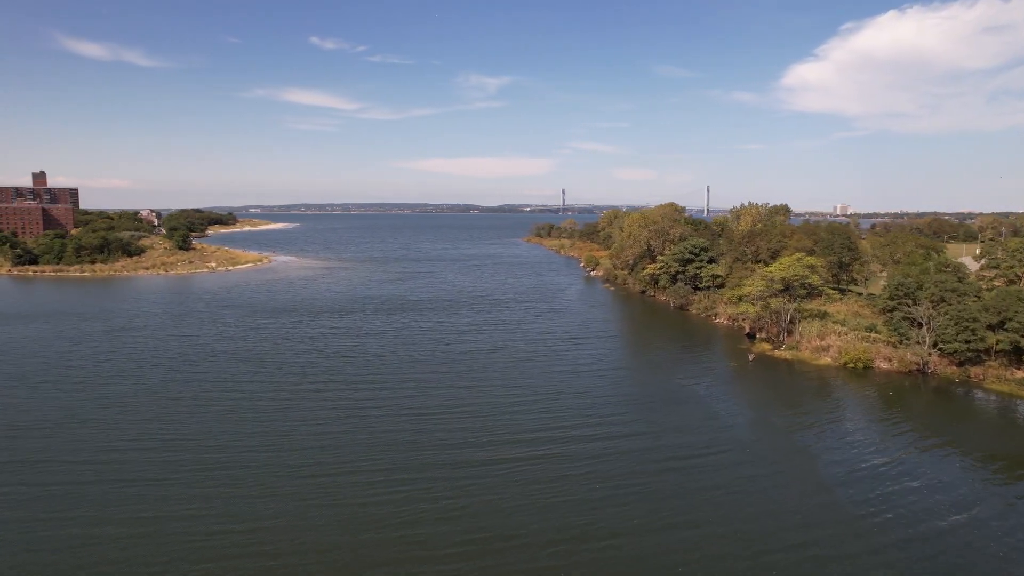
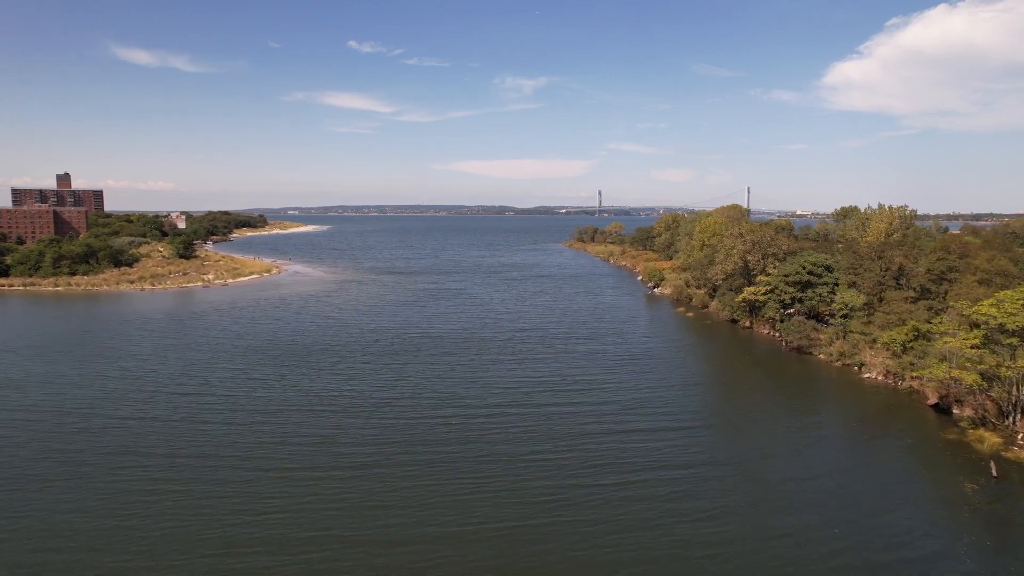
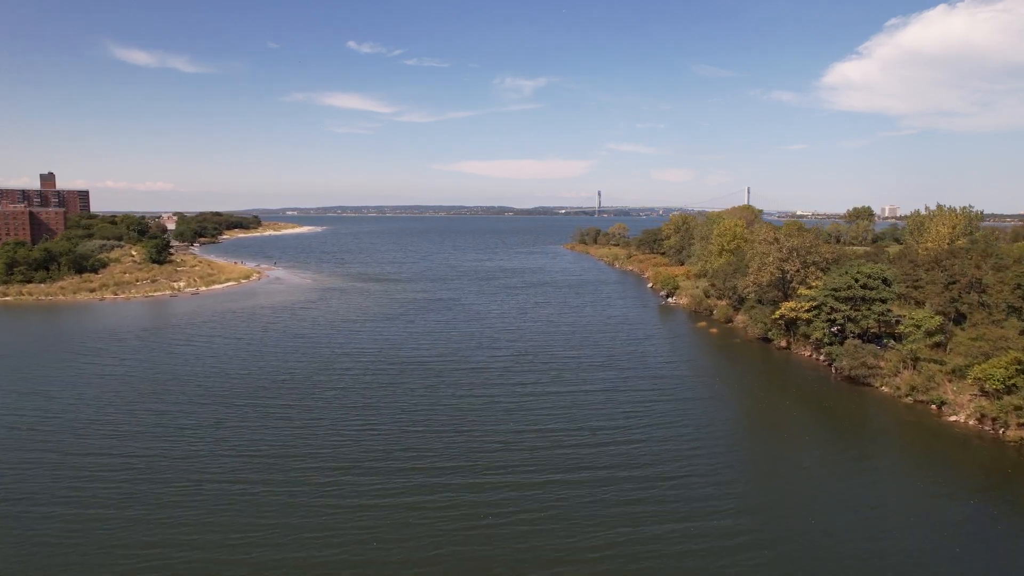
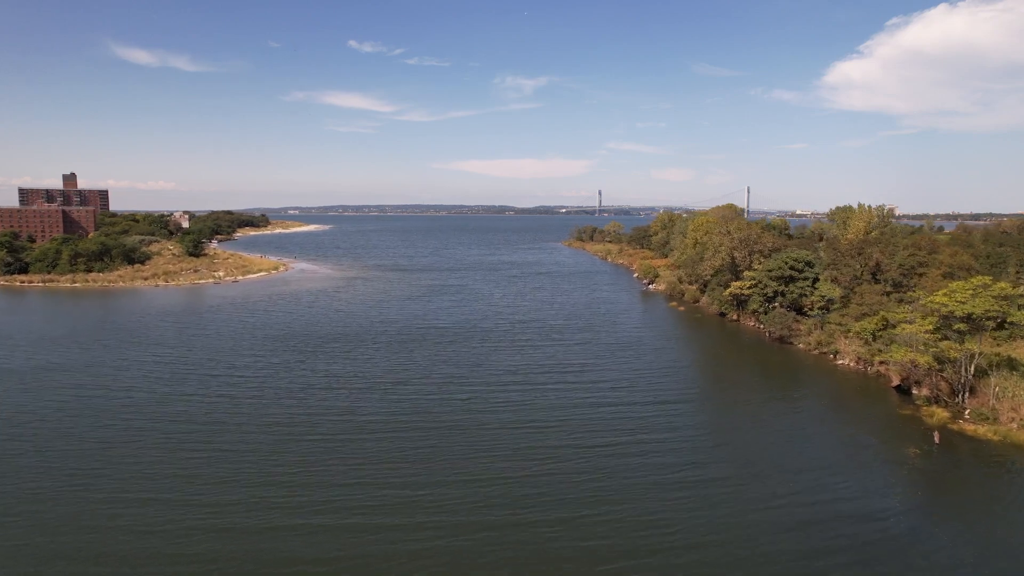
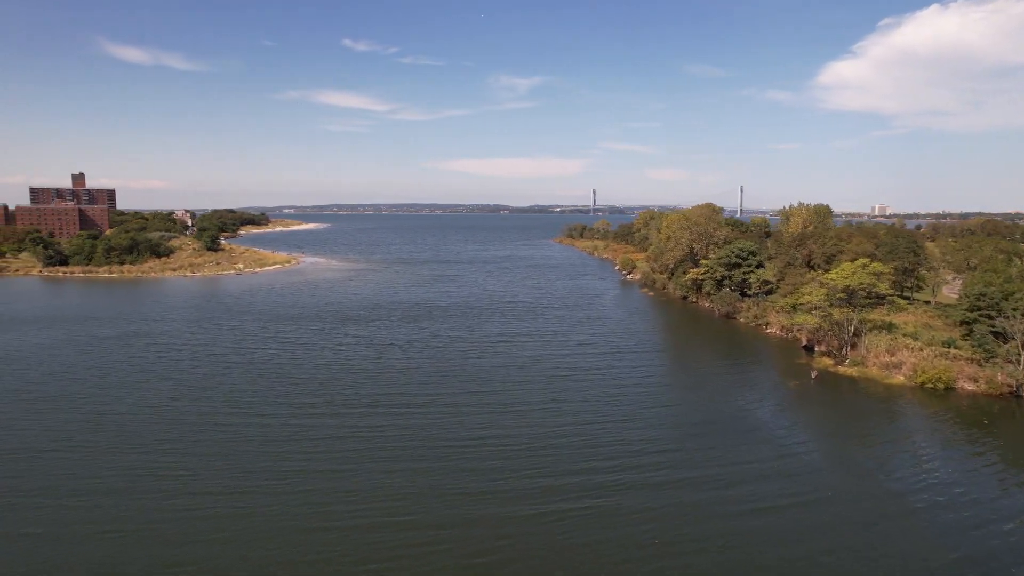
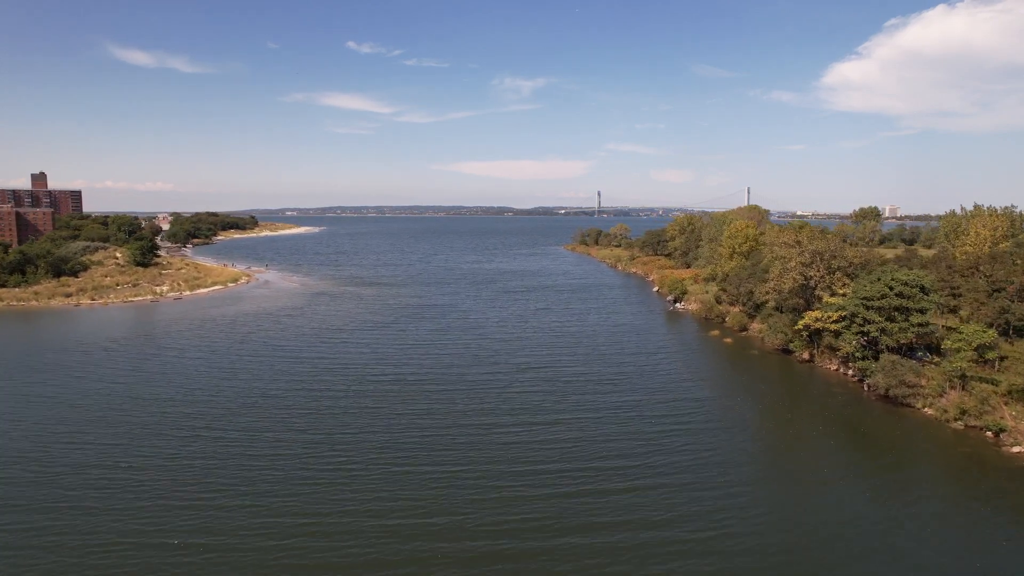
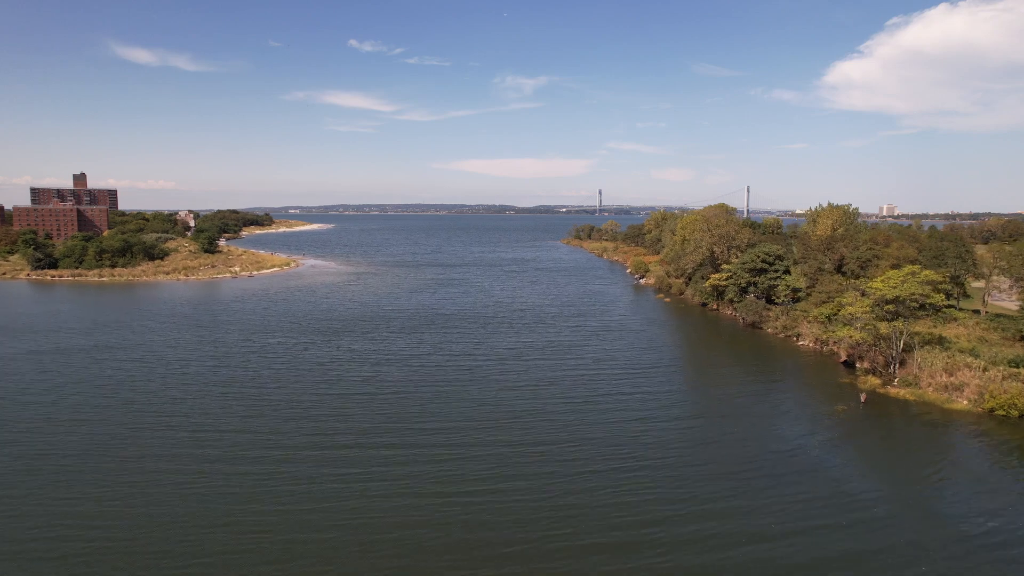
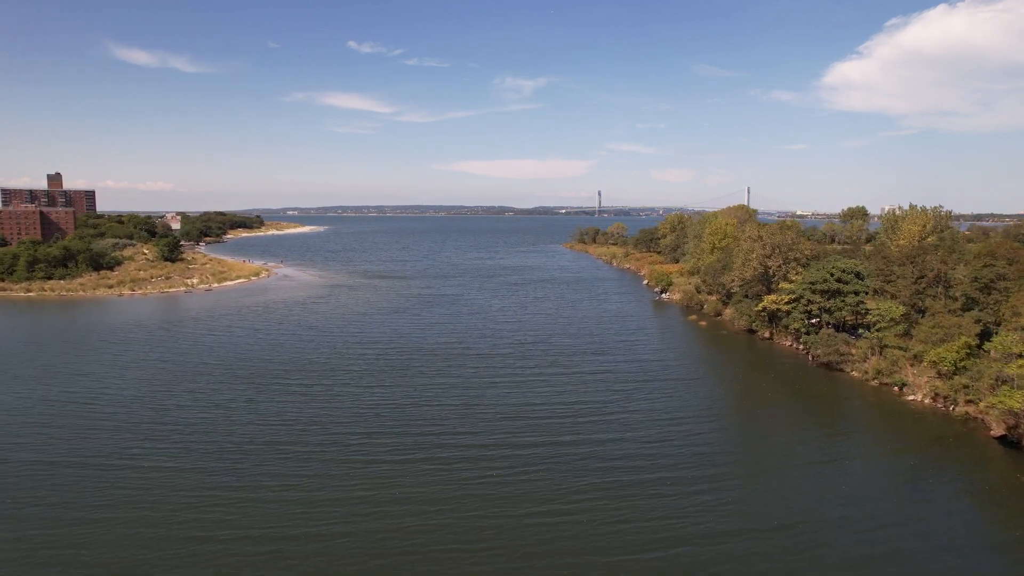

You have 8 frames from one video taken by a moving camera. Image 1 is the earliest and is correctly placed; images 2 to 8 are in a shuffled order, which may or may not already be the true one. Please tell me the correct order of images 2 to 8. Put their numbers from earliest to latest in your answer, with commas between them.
5, 7, 4, 2, 8, 3, 6
